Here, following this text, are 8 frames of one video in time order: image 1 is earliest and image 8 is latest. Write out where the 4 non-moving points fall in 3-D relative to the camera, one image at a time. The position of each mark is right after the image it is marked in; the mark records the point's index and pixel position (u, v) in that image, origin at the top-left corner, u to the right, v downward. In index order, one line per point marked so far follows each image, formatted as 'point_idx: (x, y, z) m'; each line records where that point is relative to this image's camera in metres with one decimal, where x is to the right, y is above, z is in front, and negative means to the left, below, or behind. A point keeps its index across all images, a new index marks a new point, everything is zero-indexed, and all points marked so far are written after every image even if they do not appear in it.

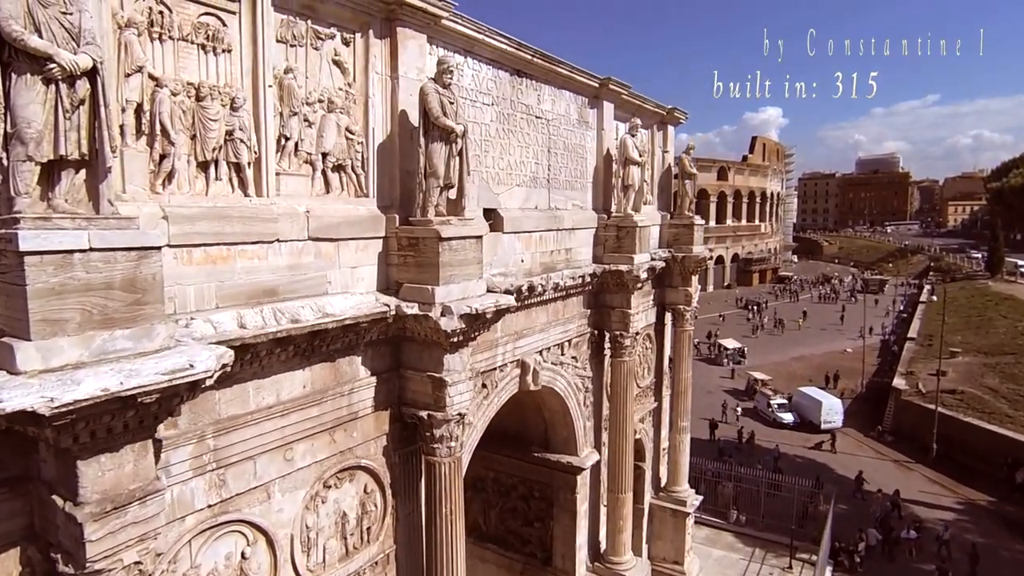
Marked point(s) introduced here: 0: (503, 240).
0: (-0.2, +1.1, +8.6) m
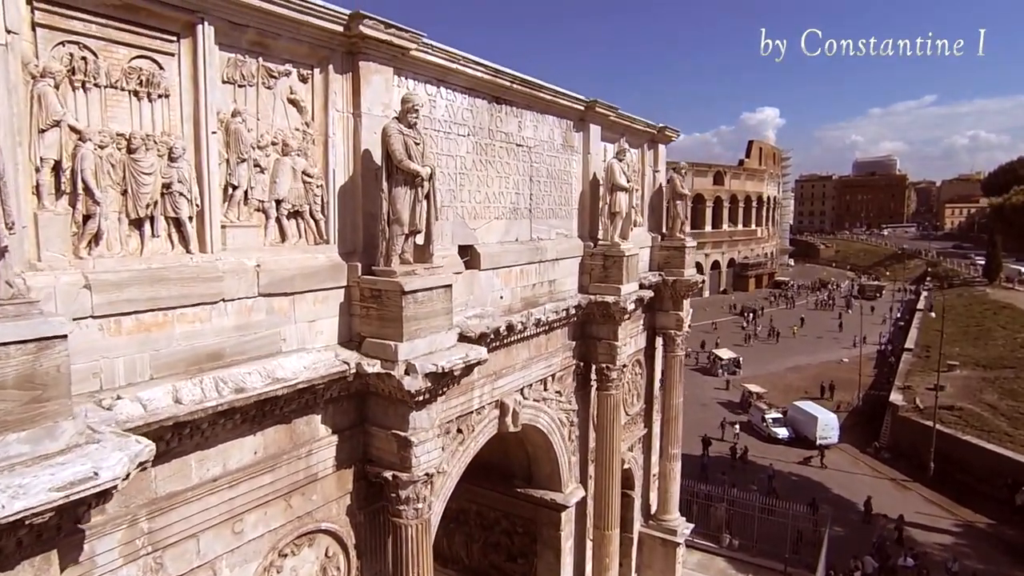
0: (-0.7, +0.2, +8.2) m
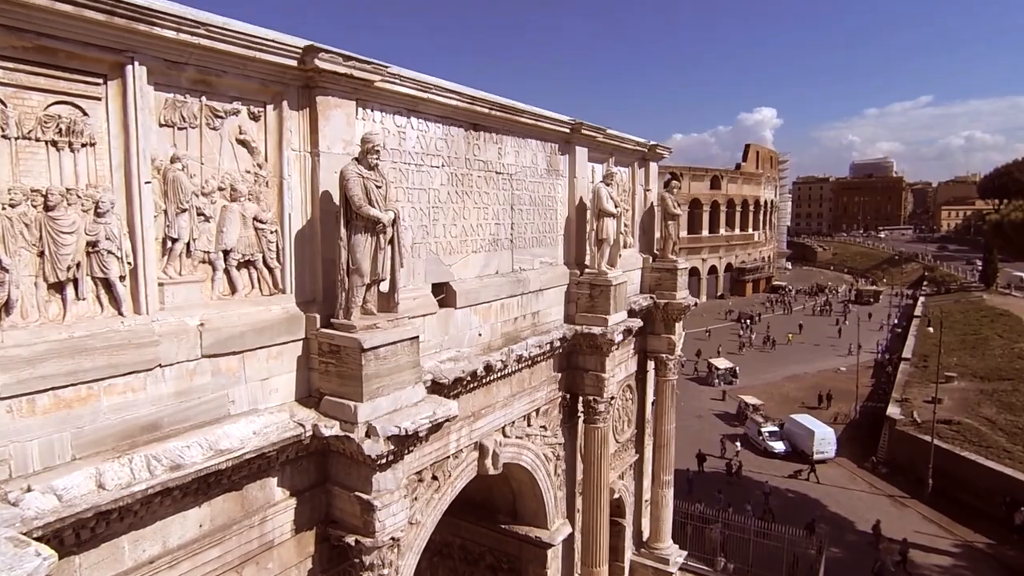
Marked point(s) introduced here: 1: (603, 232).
0: (-1.1, -0.6, +7.7) m
1: (+2.4, +1.5, +9.9) m
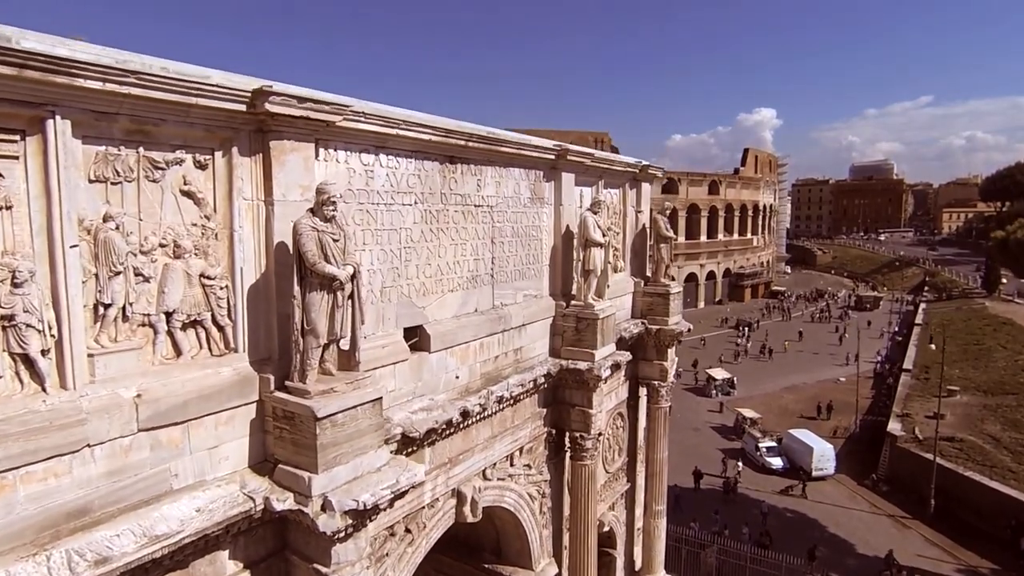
0: (-1.5, -1.4, +7.3) m
1: (+1.9, +0.6, +9.5) m
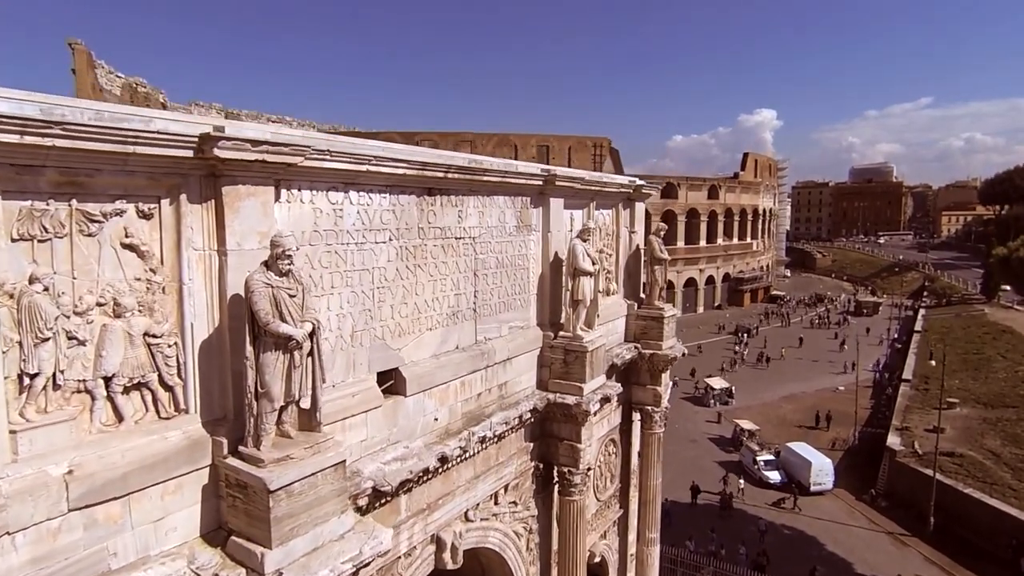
0: (-1.9, -2.1, +6.9) m
1: (+1.6, -0.1, +9.1) m
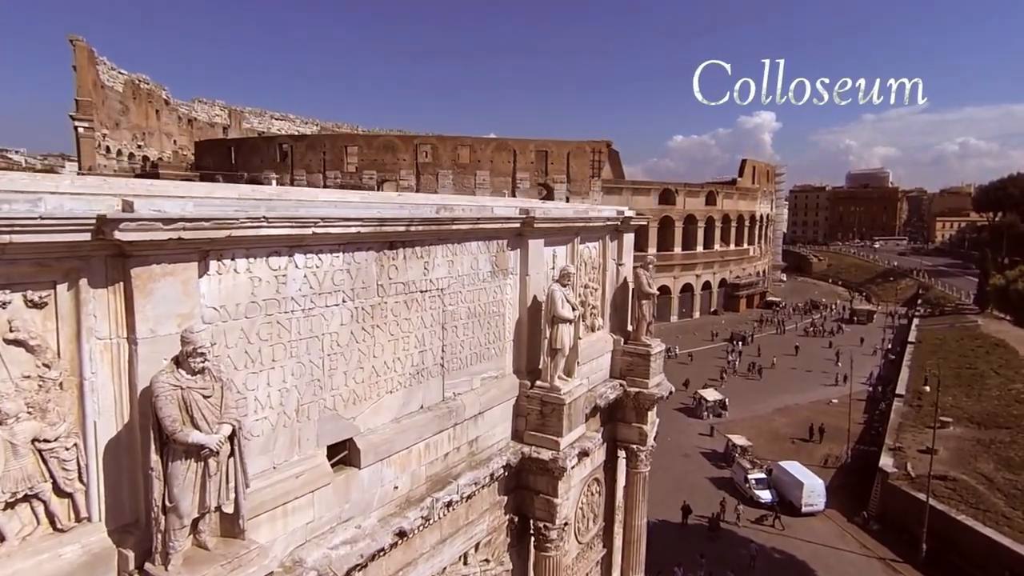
0: (-2.5, -3.2, +6.3) m
1: (+1.0, -1.2, +8.6) m
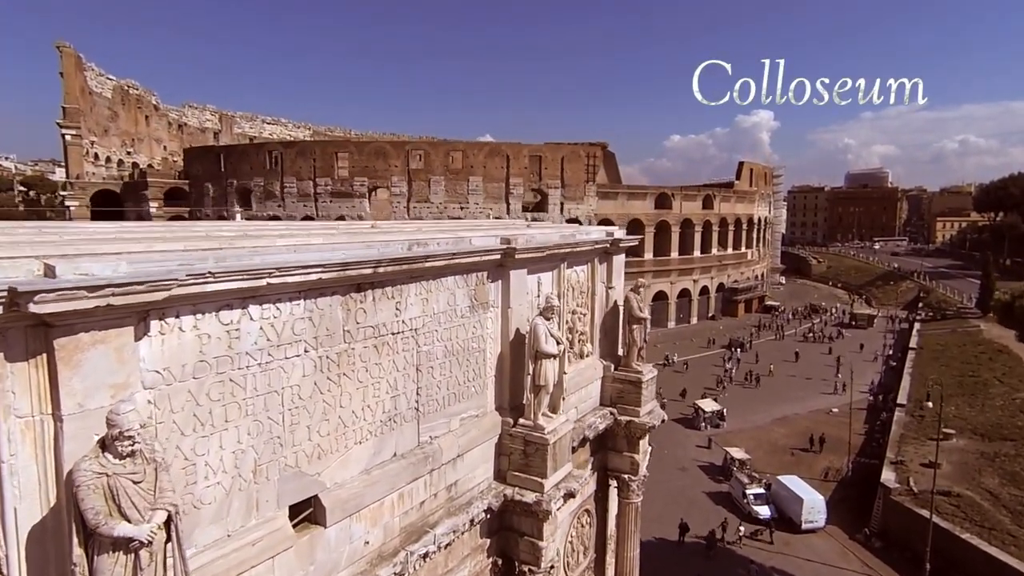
0: (-2.9, -3.9, +6.0) m
1: (+0.6, -1.9, +8.2) m
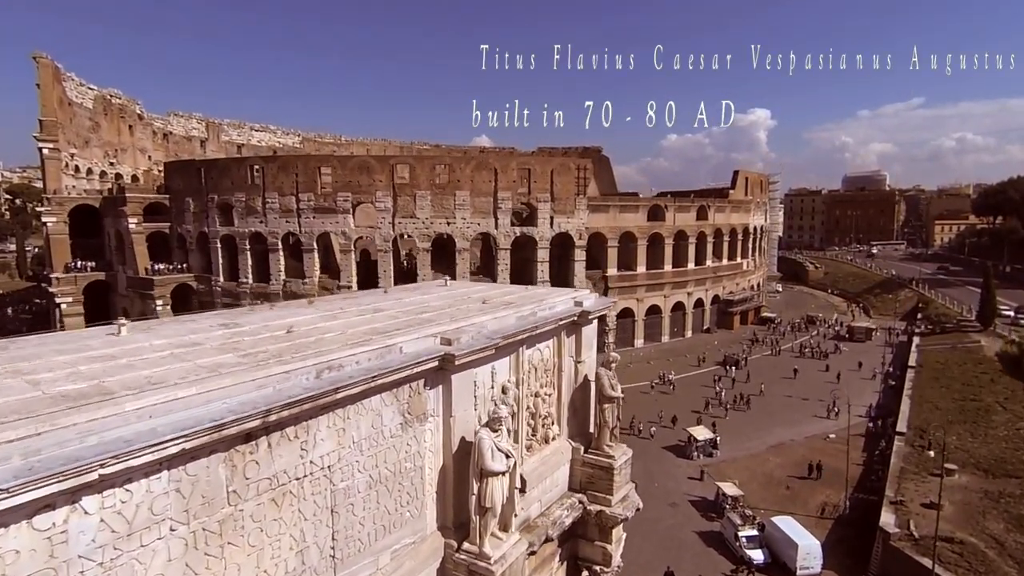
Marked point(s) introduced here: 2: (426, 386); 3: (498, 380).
0: (-3.9, -5.9, +4.9) m
1: (-0.5, -3.9, +7.2) m
2: (-1.6, -1.8, +7.1) m
3: (-0.2, -2.0, +8.3) m
